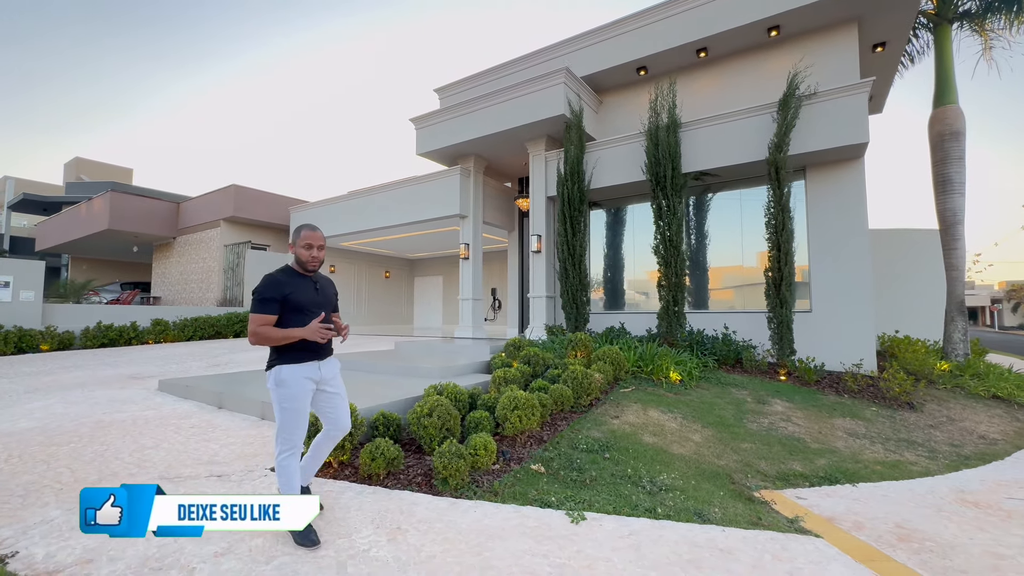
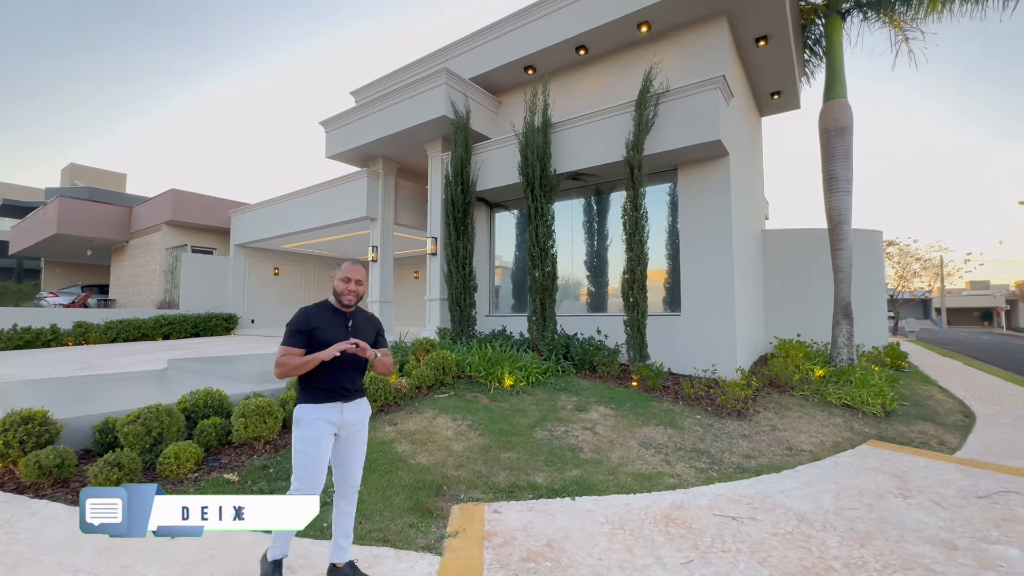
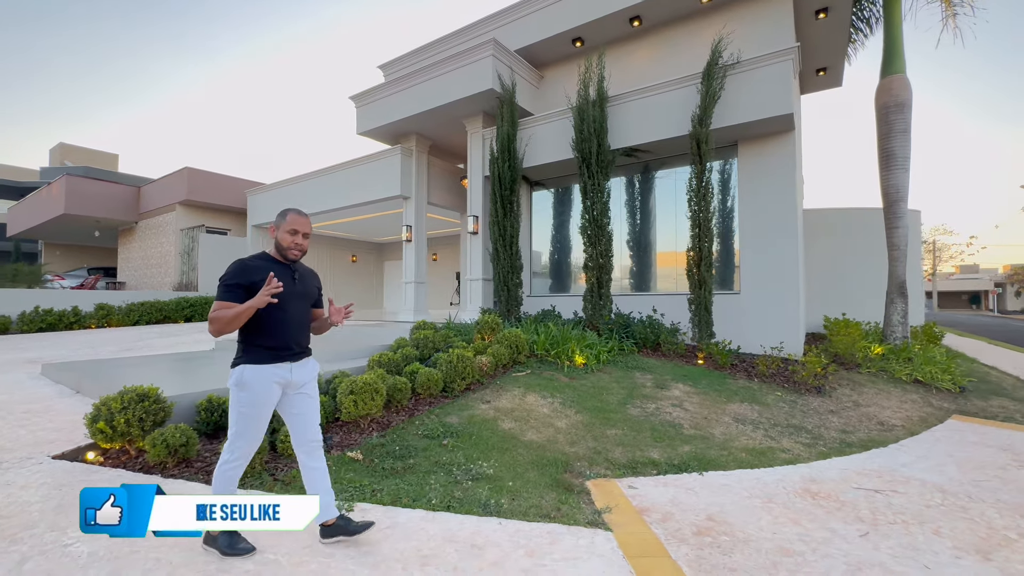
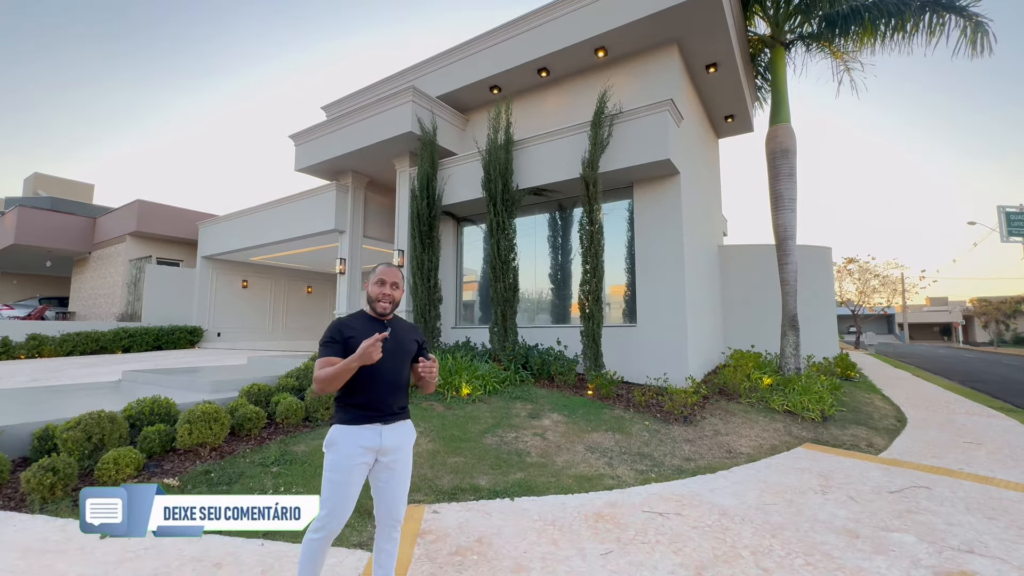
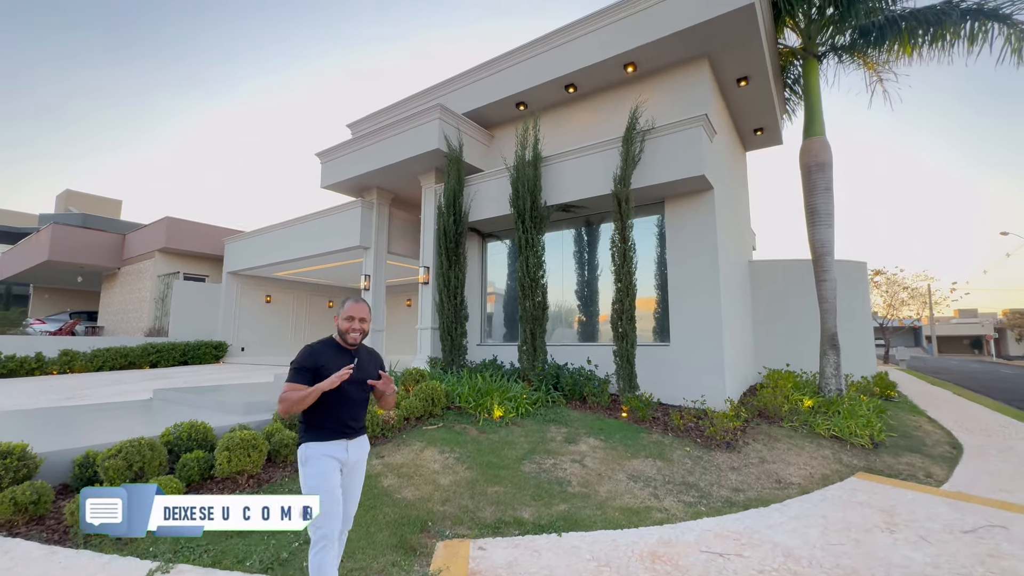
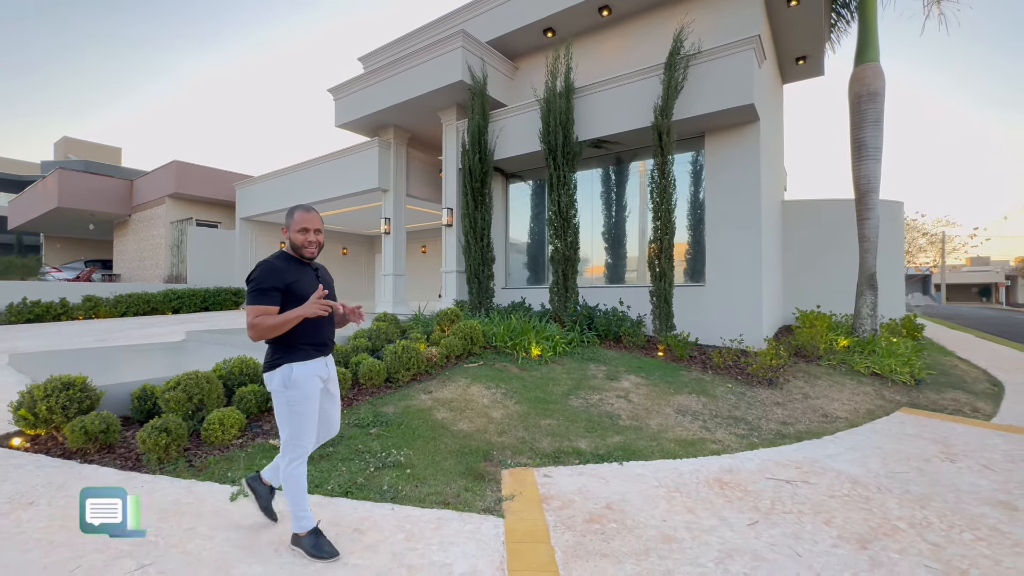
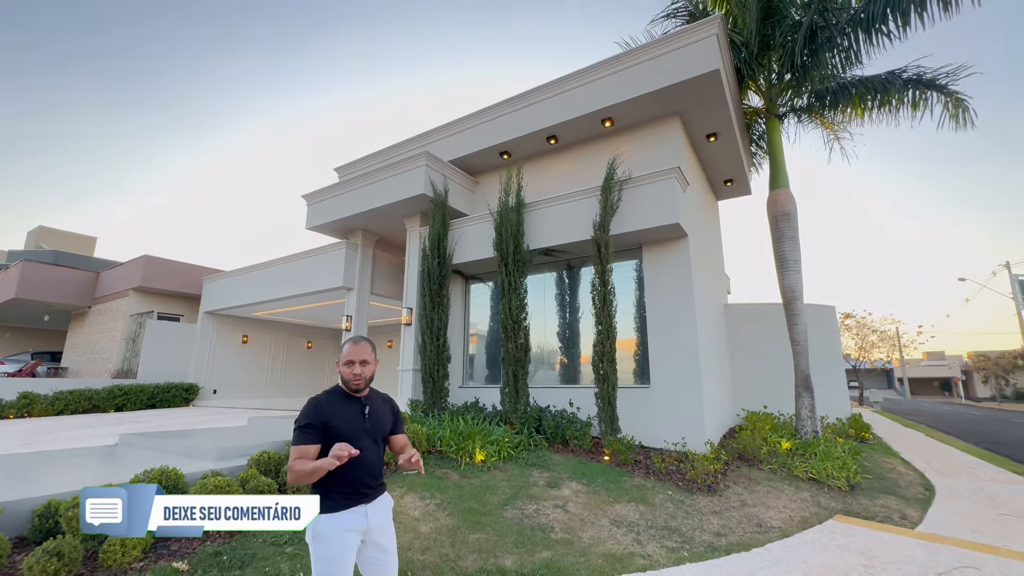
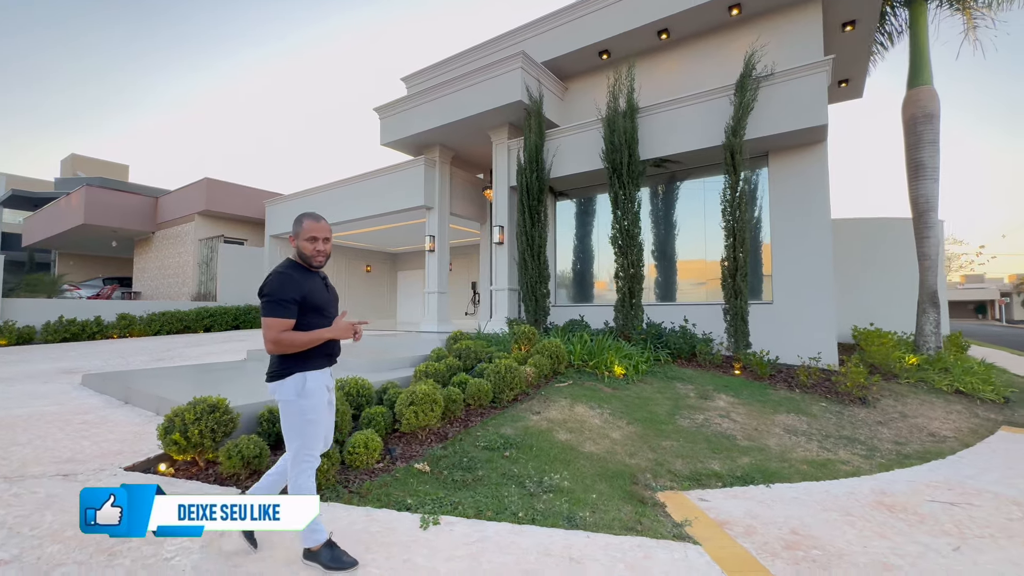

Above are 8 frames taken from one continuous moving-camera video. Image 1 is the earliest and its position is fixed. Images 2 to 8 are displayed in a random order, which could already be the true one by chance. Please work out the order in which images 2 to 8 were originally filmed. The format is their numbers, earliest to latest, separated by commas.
8, 3, 6, 2, 5, 7, 4
